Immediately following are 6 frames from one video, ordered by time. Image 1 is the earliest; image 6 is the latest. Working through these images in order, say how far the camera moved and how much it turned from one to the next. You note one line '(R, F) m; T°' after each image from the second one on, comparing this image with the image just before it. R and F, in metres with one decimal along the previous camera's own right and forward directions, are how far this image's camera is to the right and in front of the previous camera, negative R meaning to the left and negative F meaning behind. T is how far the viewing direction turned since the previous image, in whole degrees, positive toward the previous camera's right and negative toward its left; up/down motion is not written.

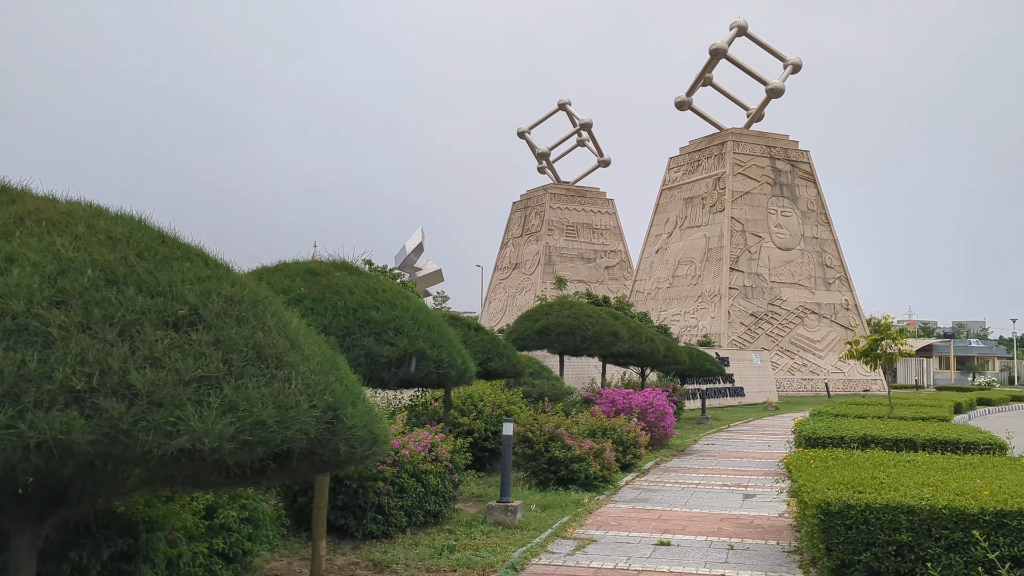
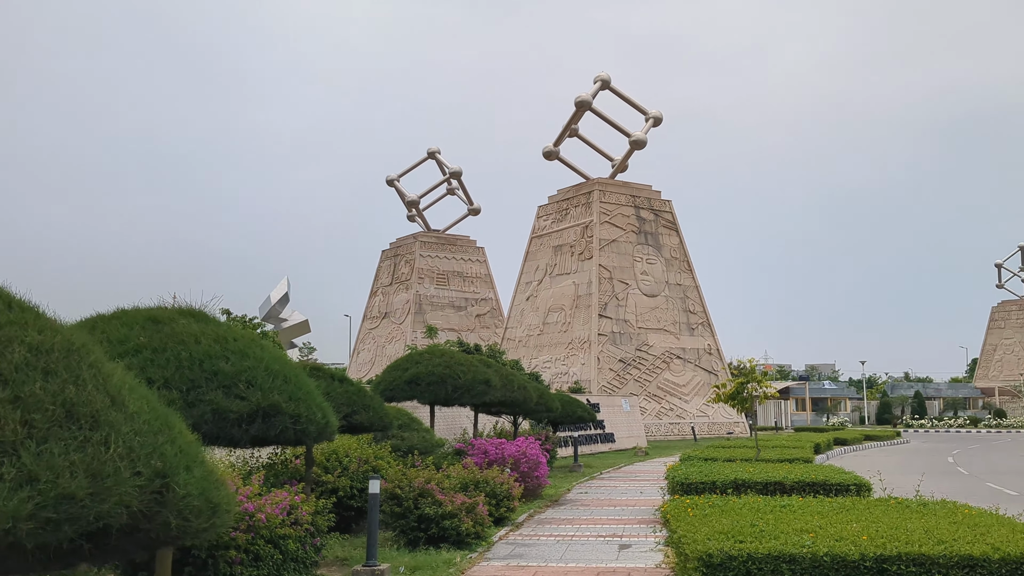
(0.0, +0.3) m; +8°
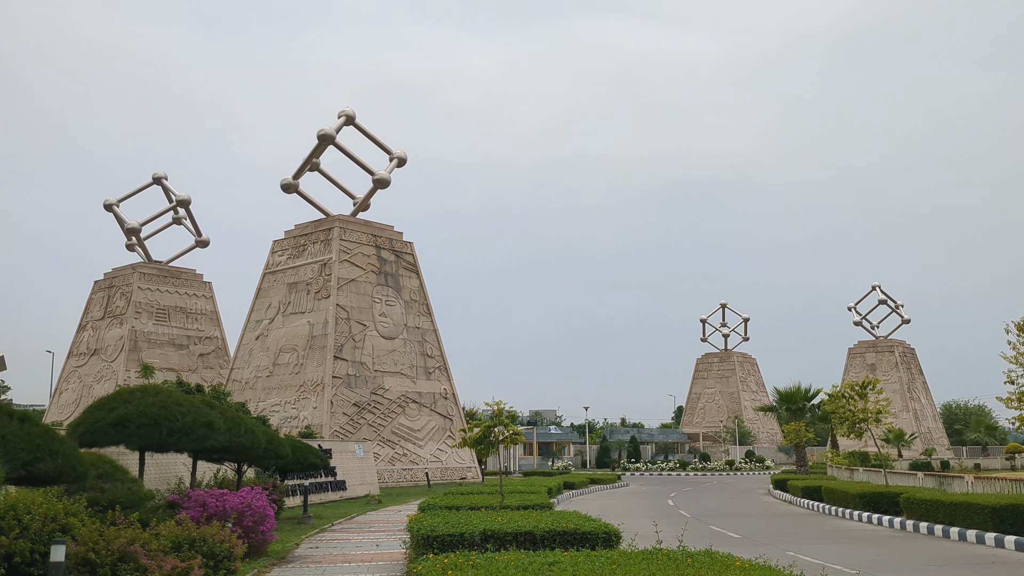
(0.0, +0.7) m; +16°
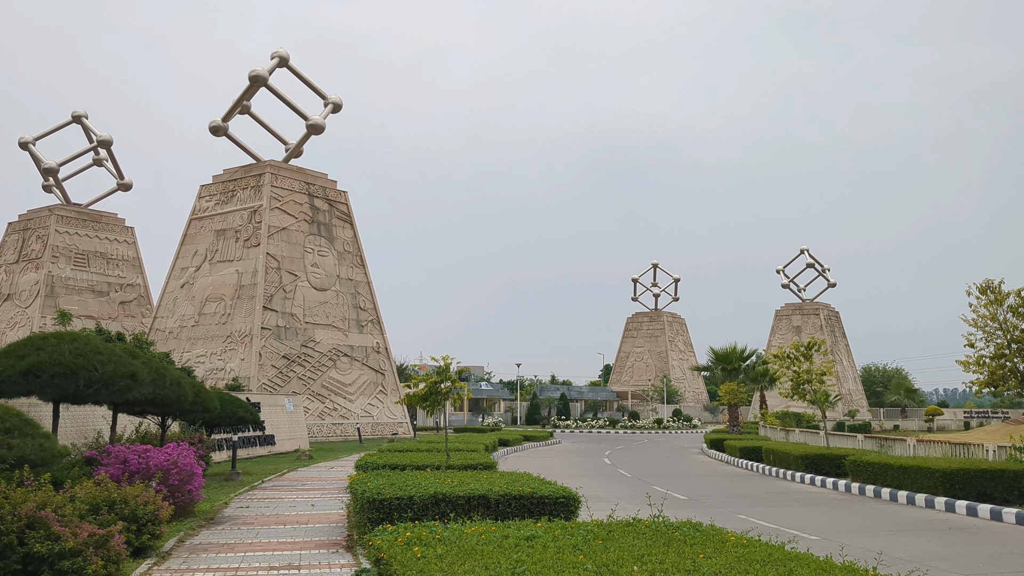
(-0.2, +0.6) m; +4°
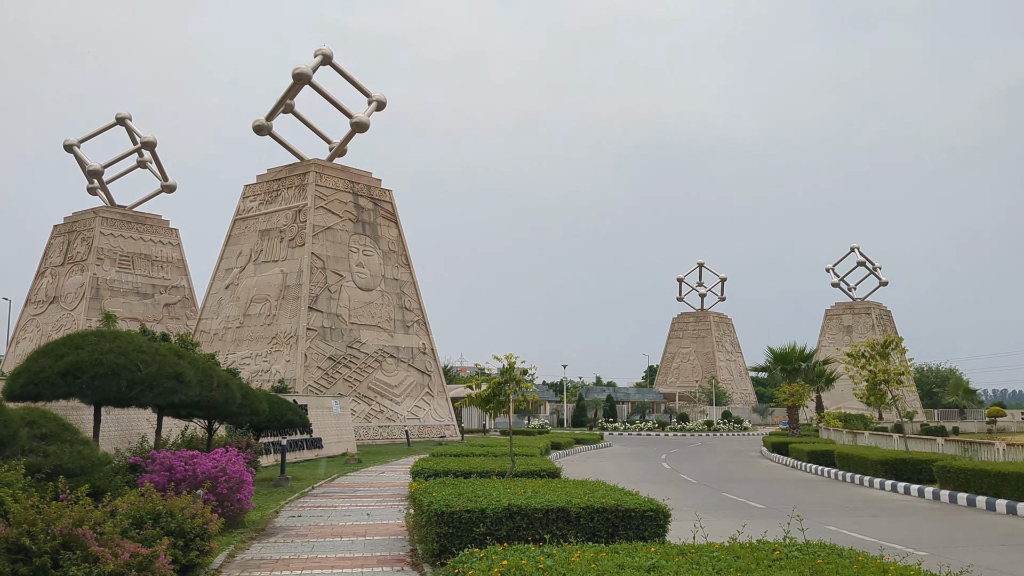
(-0.3, +0.7) m; -2°
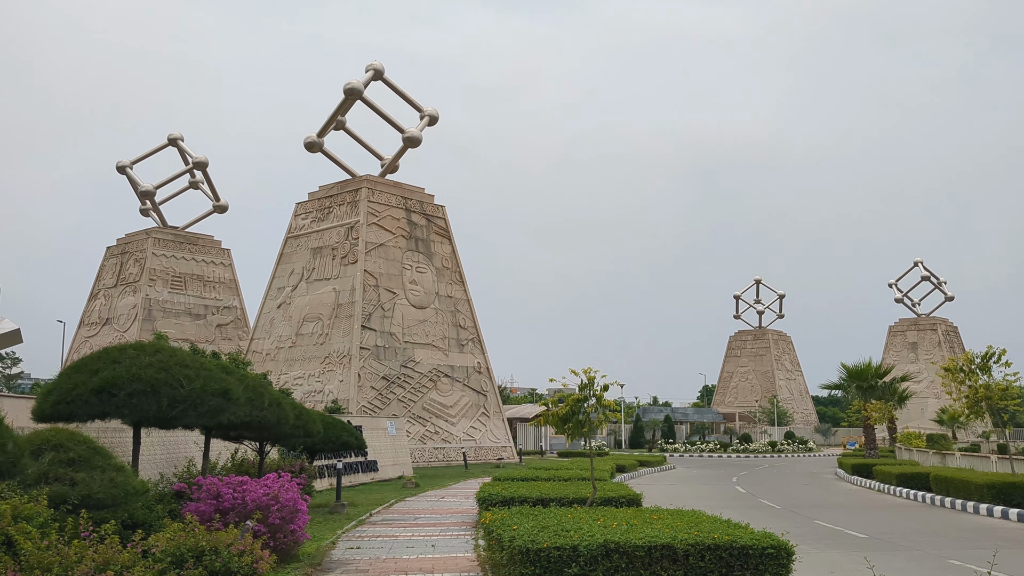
(-0.3, +1.0) m; -3°
